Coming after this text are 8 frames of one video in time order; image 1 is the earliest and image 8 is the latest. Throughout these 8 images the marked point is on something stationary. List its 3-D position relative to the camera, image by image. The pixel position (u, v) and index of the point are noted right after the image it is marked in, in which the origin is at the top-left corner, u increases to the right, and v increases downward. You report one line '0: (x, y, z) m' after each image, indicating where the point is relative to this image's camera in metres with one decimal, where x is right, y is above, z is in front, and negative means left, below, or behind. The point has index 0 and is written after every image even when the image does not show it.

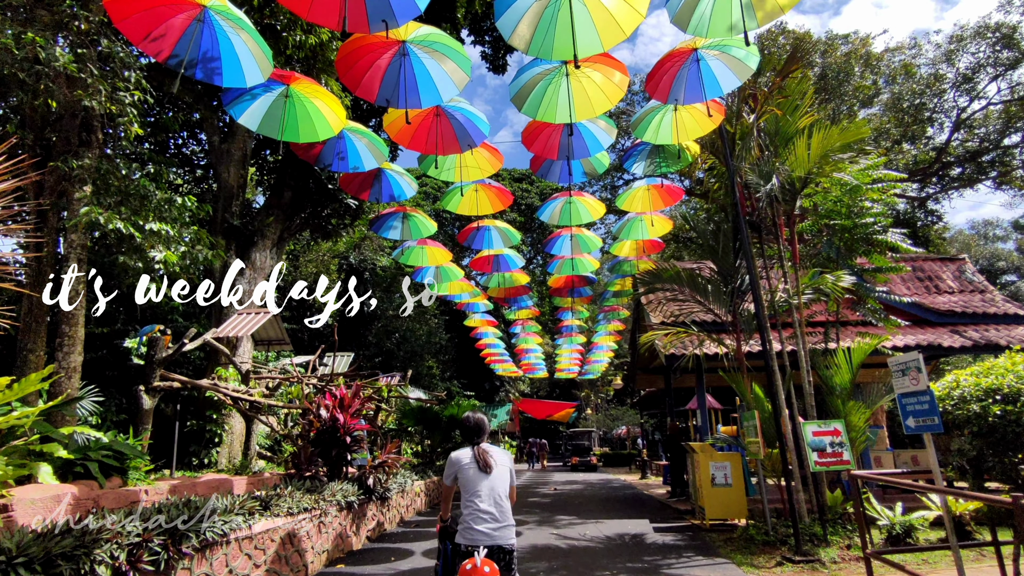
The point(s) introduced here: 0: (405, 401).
0: (-2.3, -2.5, +12.3) m
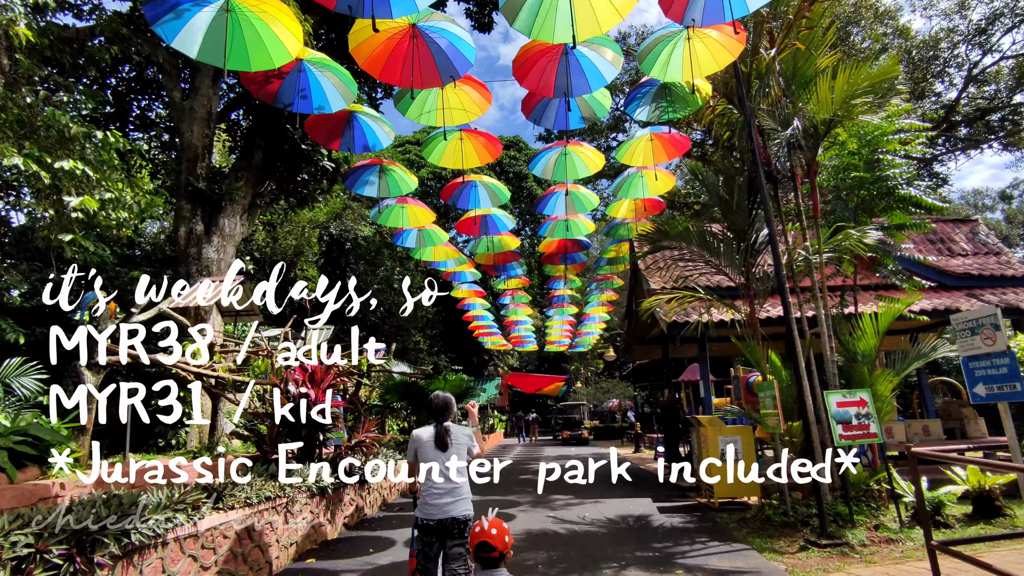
0: (-2.5, -1.8, +11.5) m
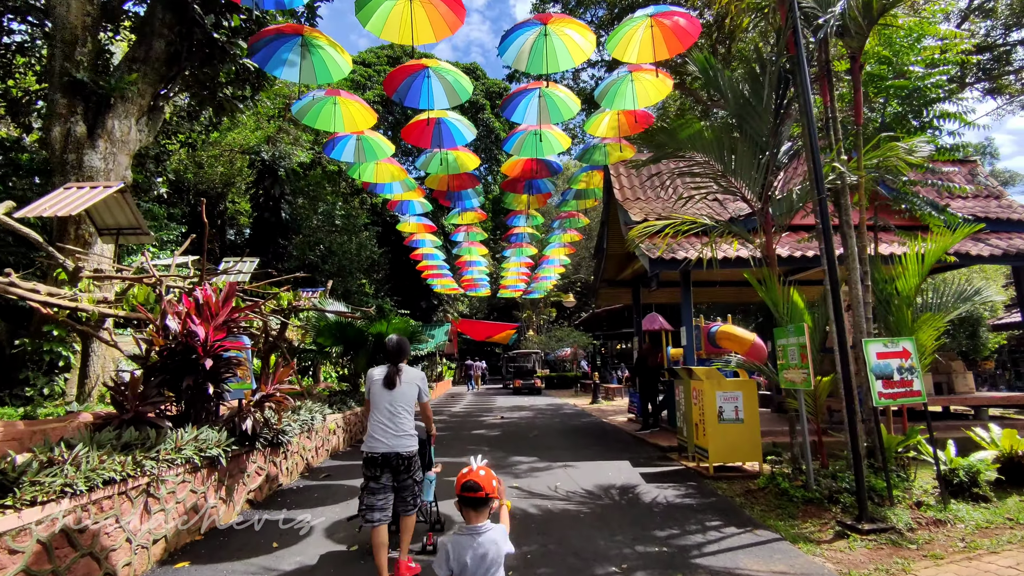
0: (-3.3, -0.5, +9.6) m
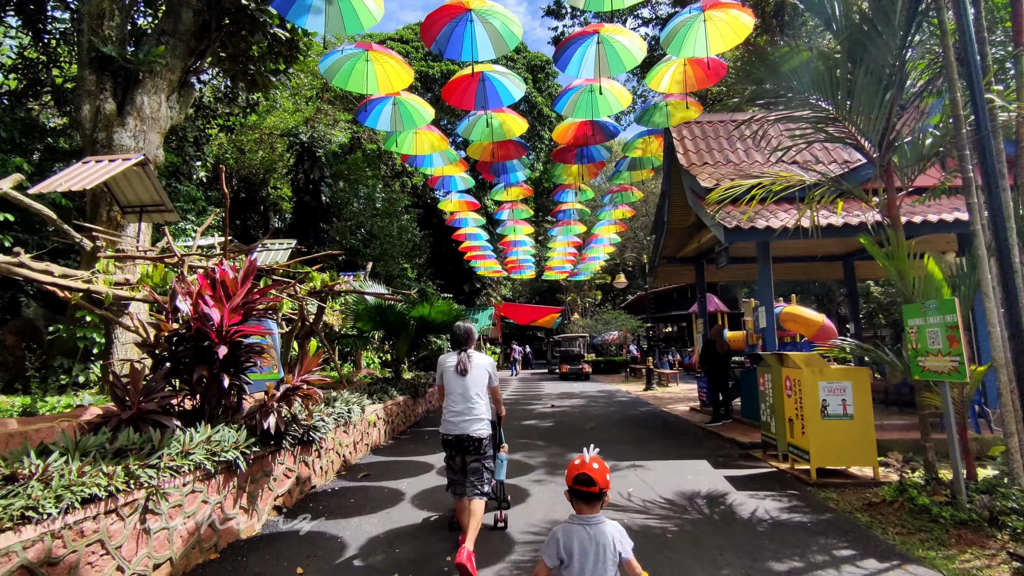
0: (-2.4, -0.1, +9.0) m
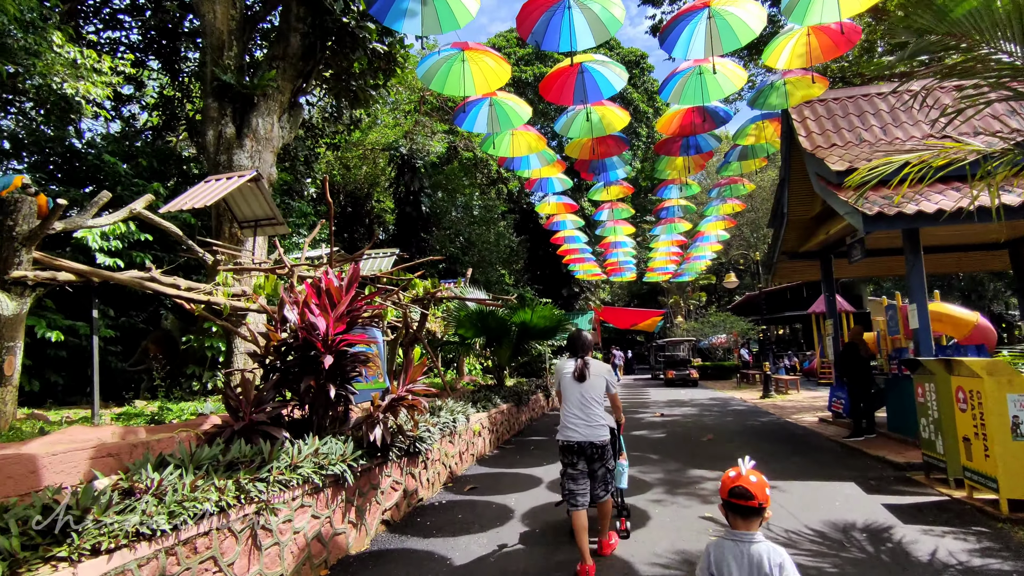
0: (-0.8, -0.2, +8.9) m
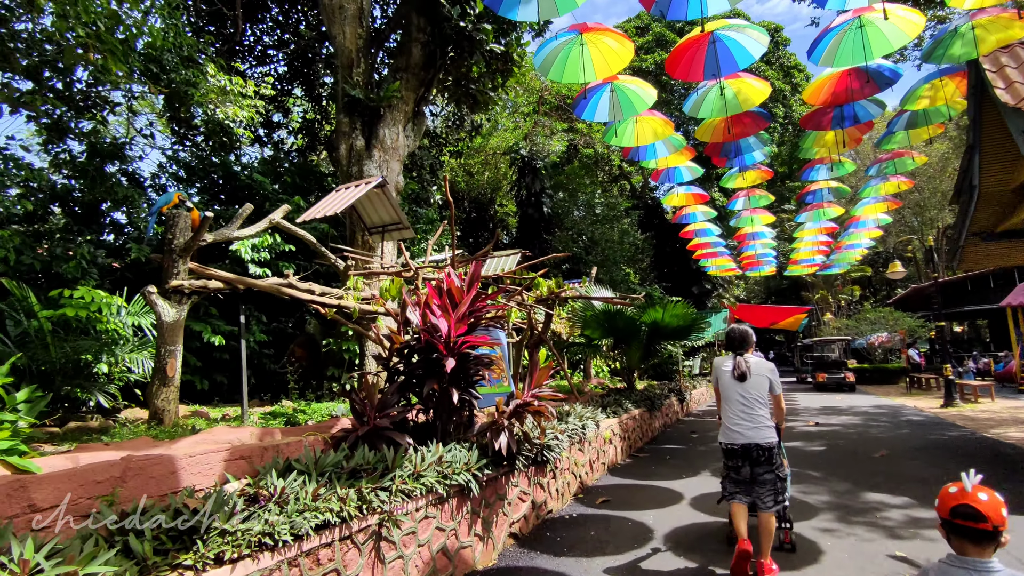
0: (+1.1, -0.2, +8.4) m
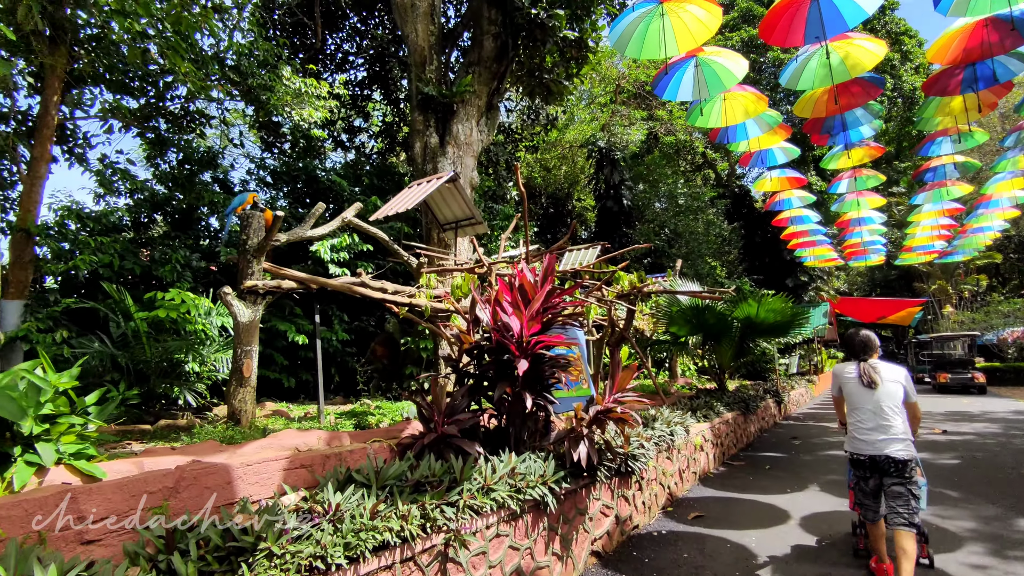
0: (+2.2, -0.1, +7.8) m
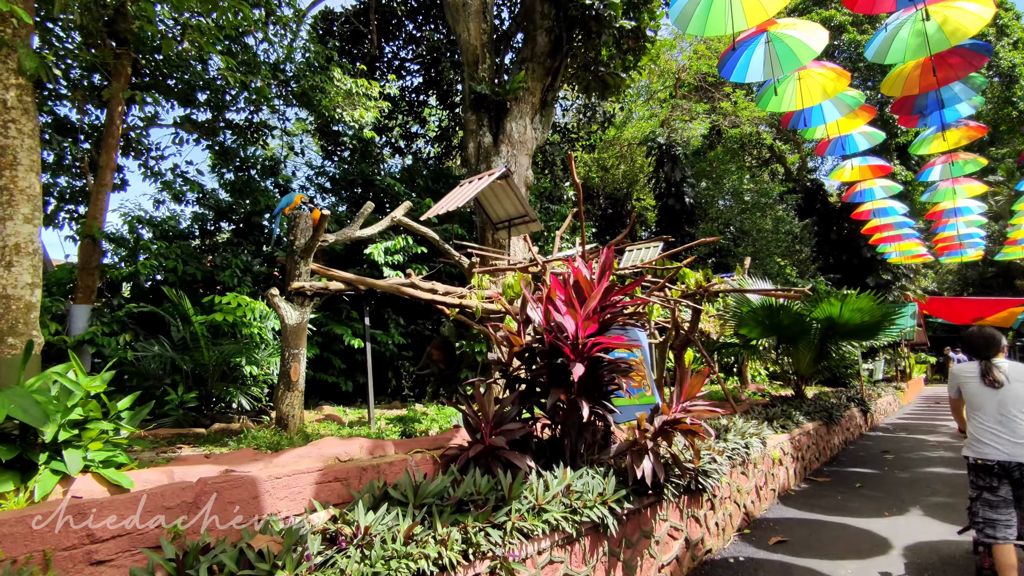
0: (+2.9, -0.1, +7.2) m
